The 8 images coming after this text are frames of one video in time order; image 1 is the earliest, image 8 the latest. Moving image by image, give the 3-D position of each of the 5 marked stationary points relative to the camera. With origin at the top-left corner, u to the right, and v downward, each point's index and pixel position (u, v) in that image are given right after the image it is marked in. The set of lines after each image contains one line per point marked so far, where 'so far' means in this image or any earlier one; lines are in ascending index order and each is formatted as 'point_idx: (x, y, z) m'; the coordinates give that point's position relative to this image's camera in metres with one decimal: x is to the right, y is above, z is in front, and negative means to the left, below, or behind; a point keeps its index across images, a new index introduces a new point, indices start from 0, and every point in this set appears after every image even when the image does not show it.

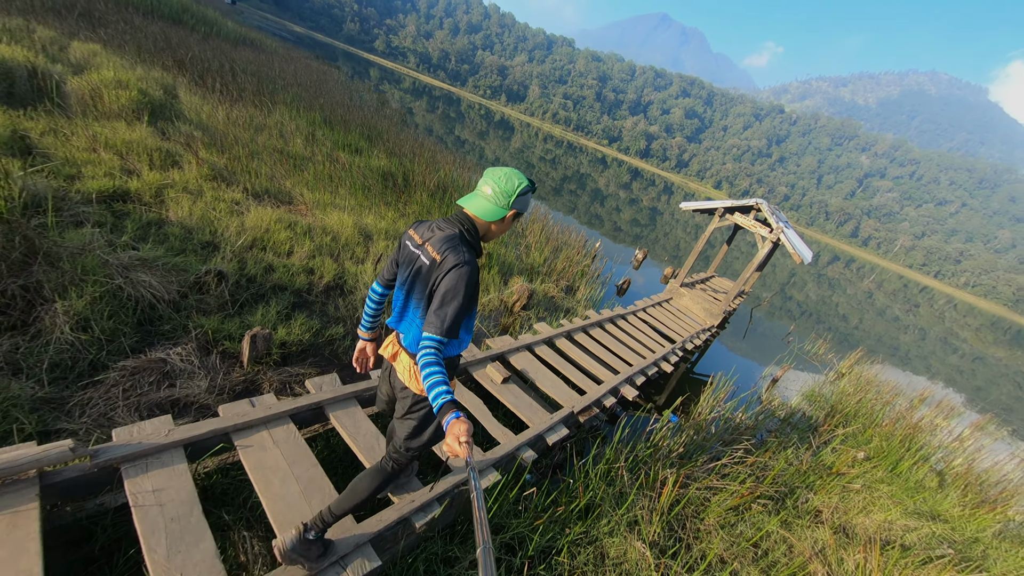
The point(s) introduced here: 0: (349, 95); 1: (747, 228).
0: (-7.4, +8.7, +18.0) m
1: (+4.9, +1.3, +8.1) m
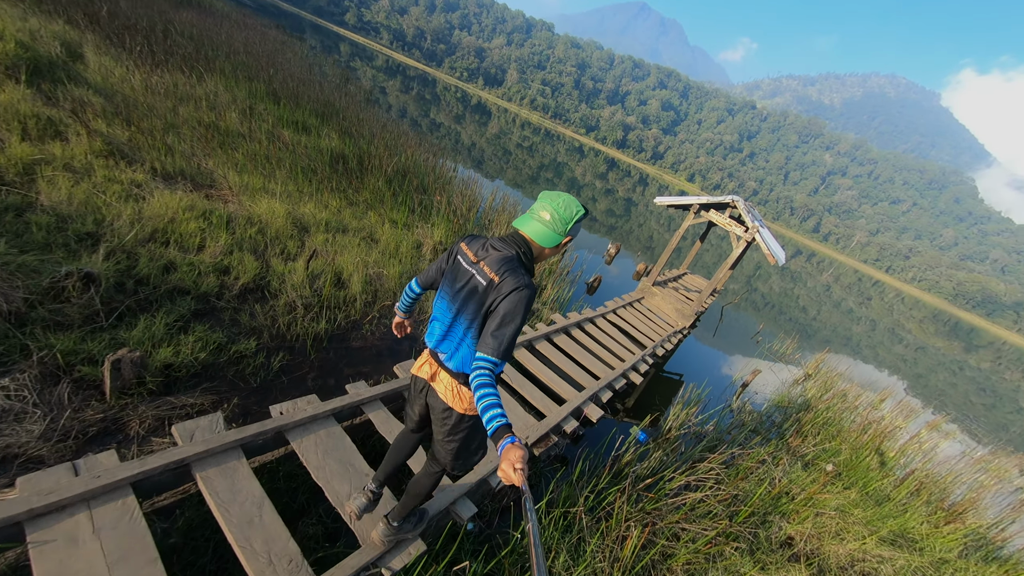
0: (-8.6, +9.2, +16.6) m
1: (+4.2, +1.3, +7.8) m
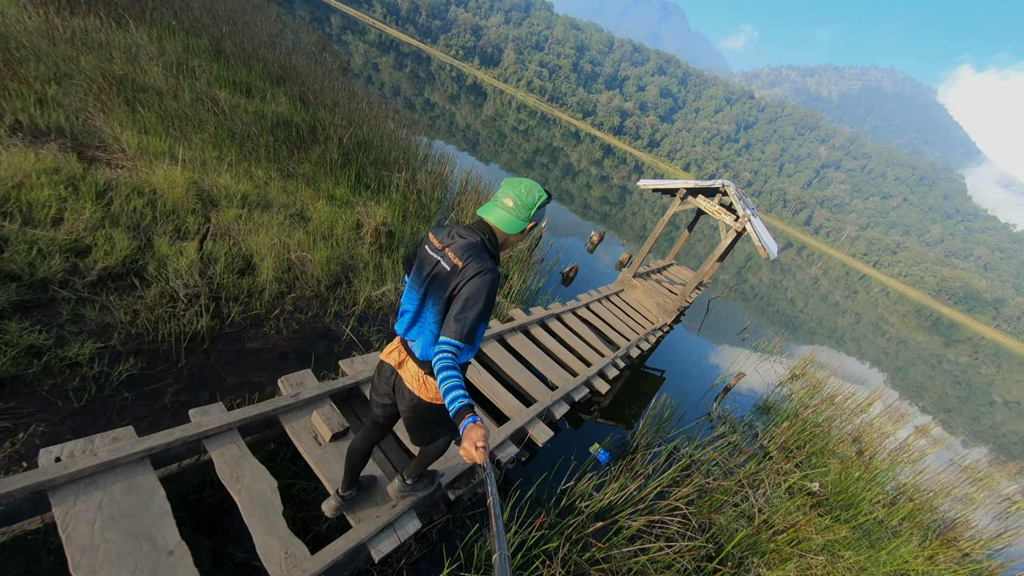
0: (-9.2, +9.9, +15.4) m
1: (+3.6, +1.4, +7.1) m
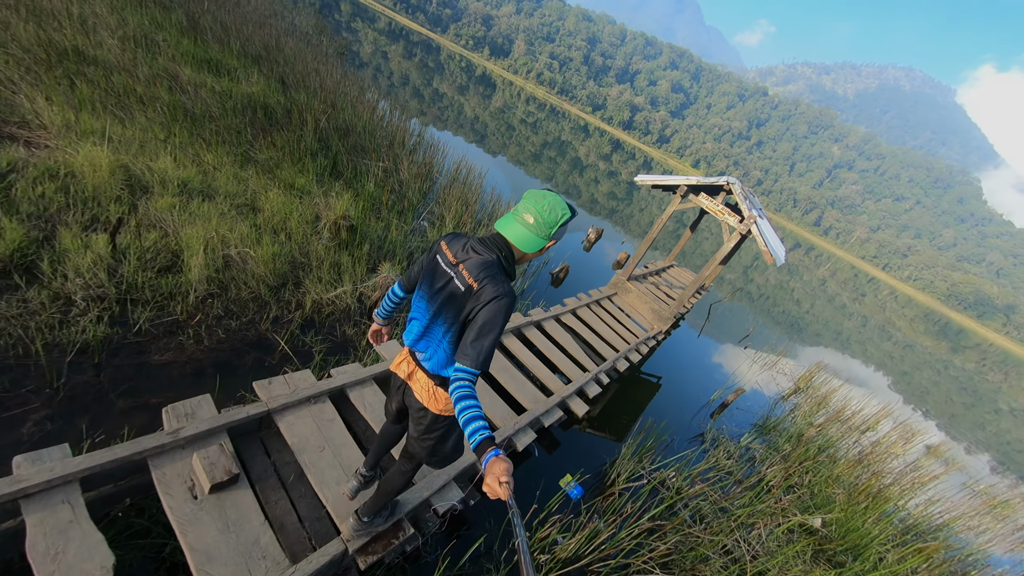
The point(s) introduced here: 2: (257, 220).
0: (-9.1, +10.3, +14.8) m
1: (+3.4, +1.3, +6.5) m
2: (-2.7, +0.7, +4.1) m
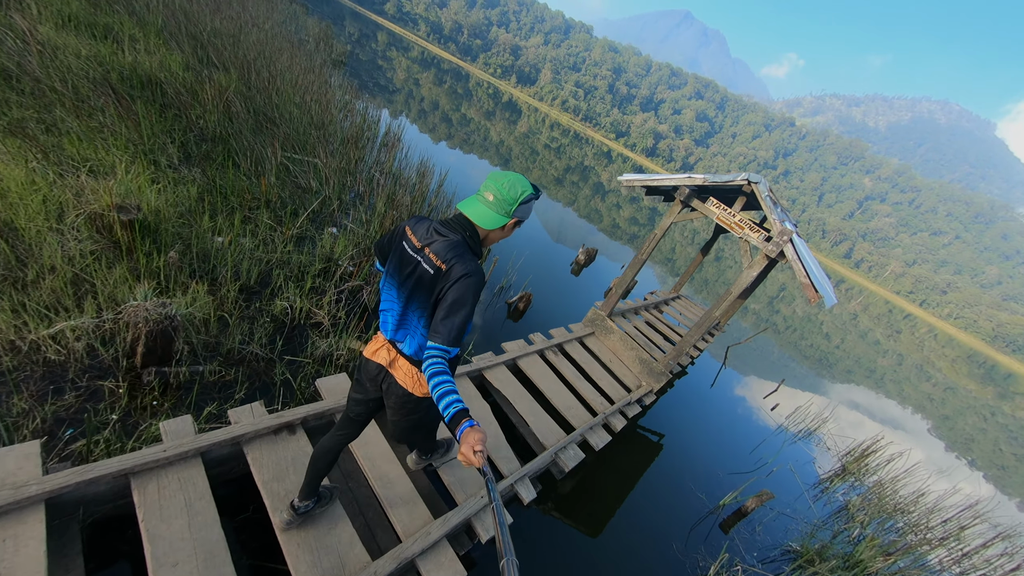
0: (-9.1, +9.7, +14.0) m
1: (+2.6, +0.7, +4.6) m
2: (-3.6, +0.5, +2.5) m
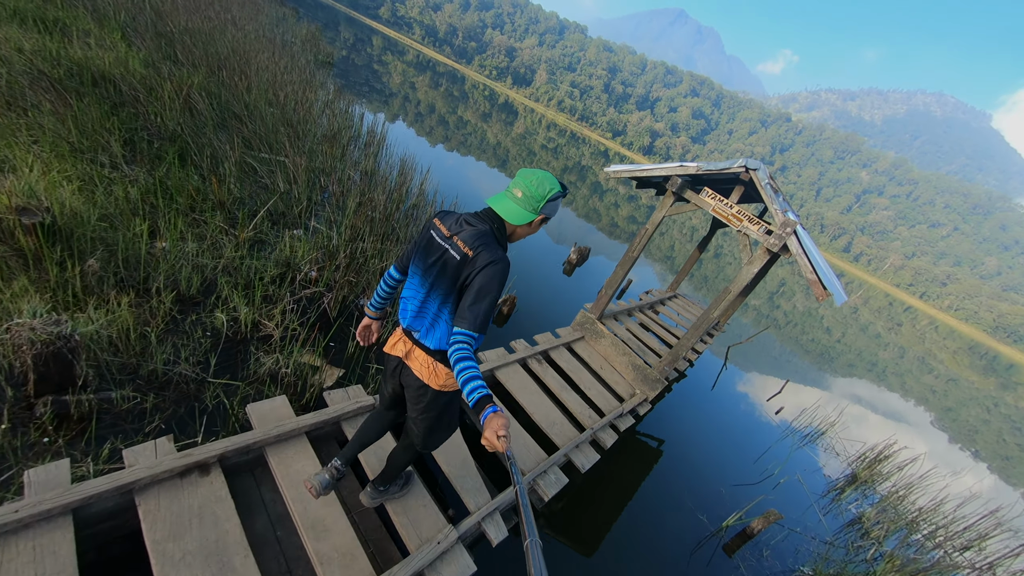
0: (-9.5, +9.5, +13.6) m
1: (+2.3, +0.7, +4.2) m
2: (-3.8, +0.4, +2.1) m
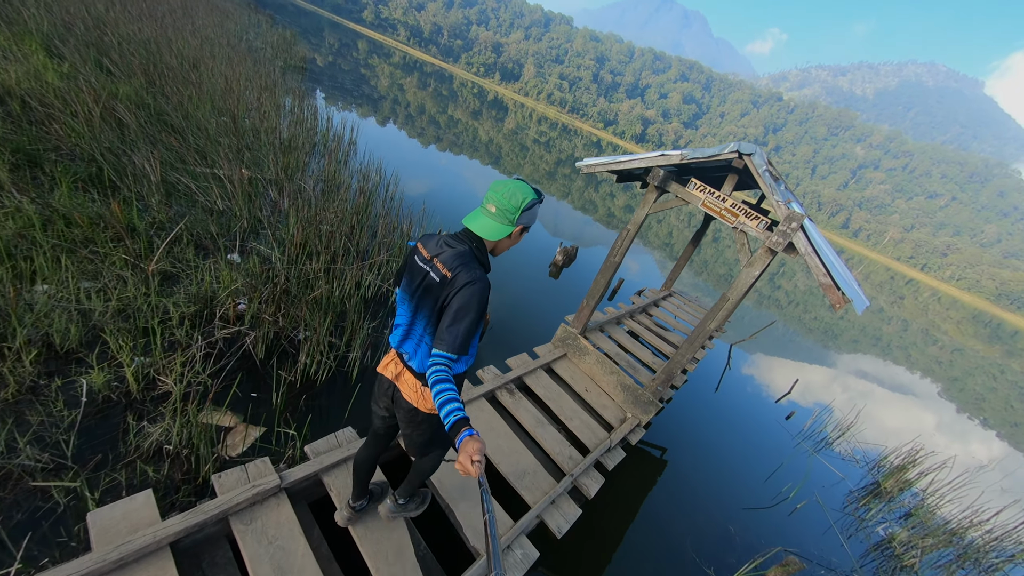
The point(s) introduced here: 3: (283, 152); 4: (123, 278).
0: (-10.4, +8.8, +13.0) m
1: (+2.0, +0.7, +3.7) m
2: (-4.2, 0.0, +1.5) m
3: (-3.9, +2.3, +6.5) m
4: (-3.0, 0.0, +3.0) m
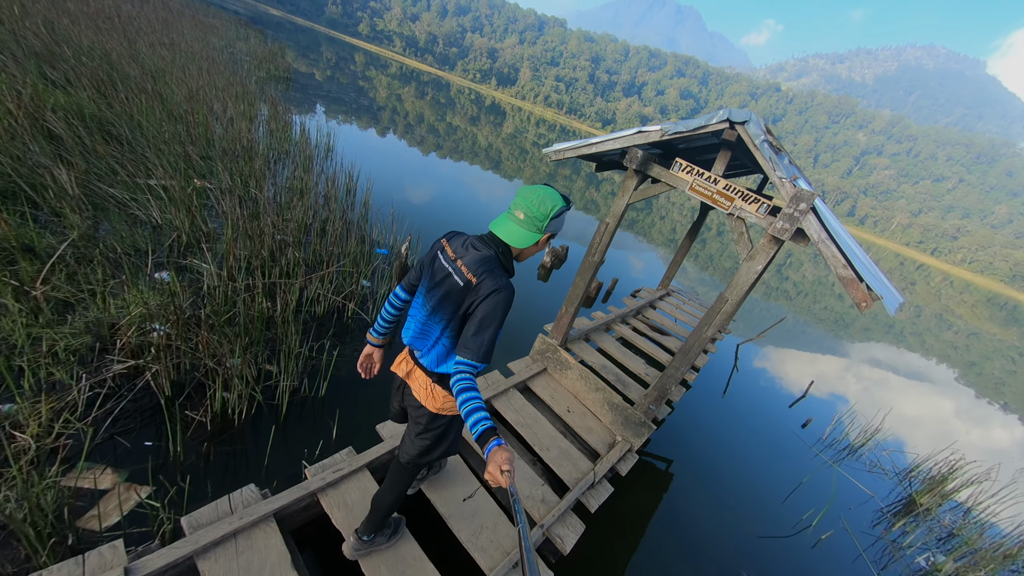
0: (-11.0, +8.2, +12.7) m
1: (+1.6, +0.7, +3.1) m
2: (-4.5, -0.2, +1.1) m
3: (-4.2, +2.0, +6.0) m
4: (-3.3, -0.2, +2.5) m
